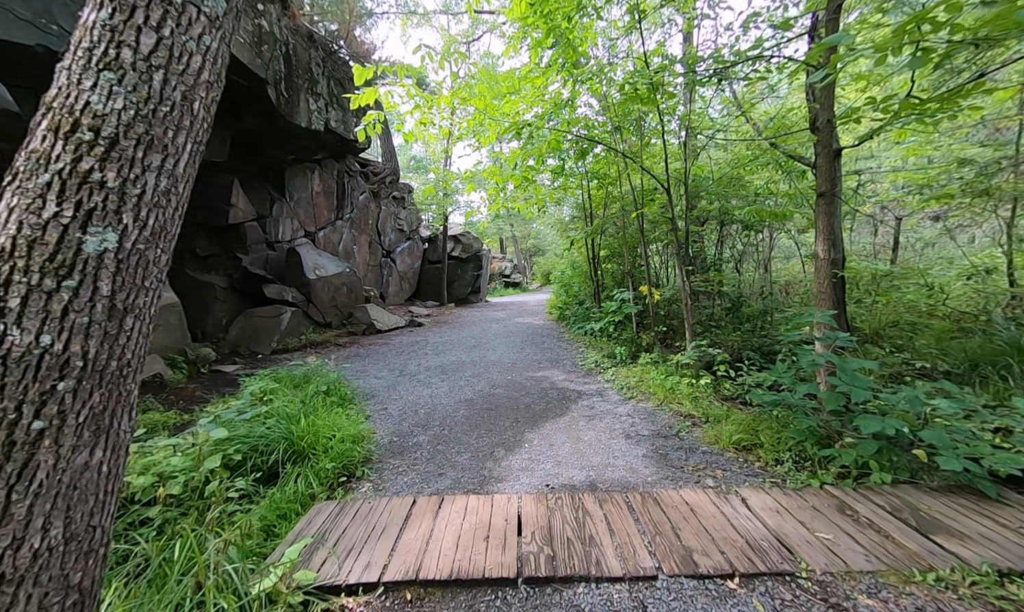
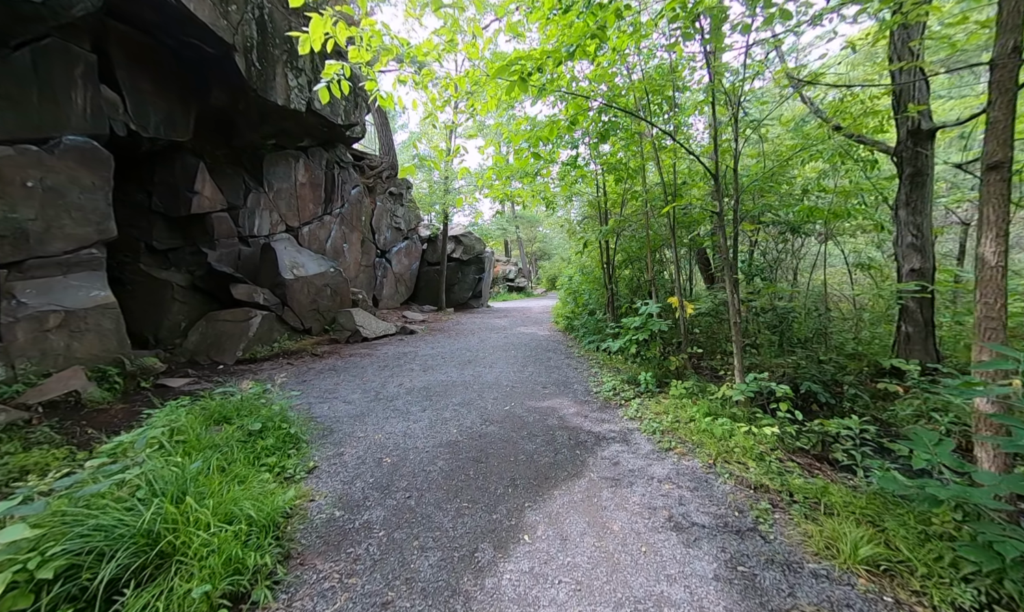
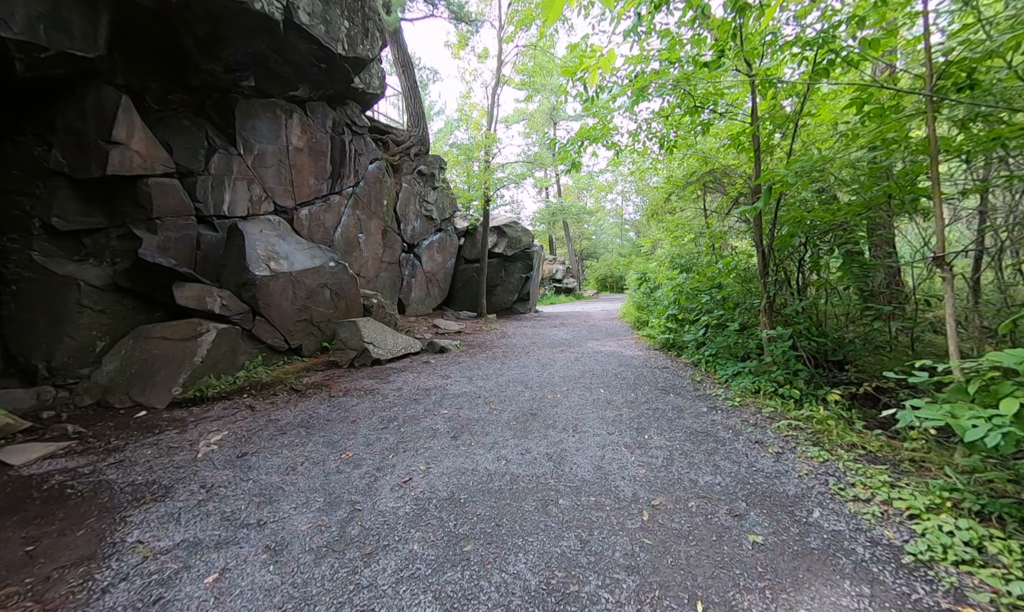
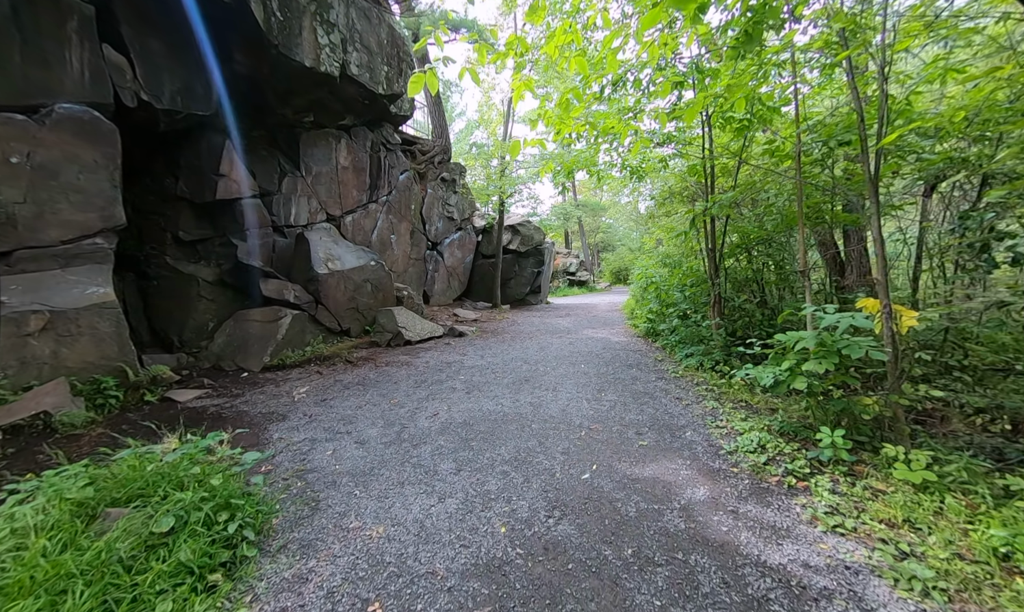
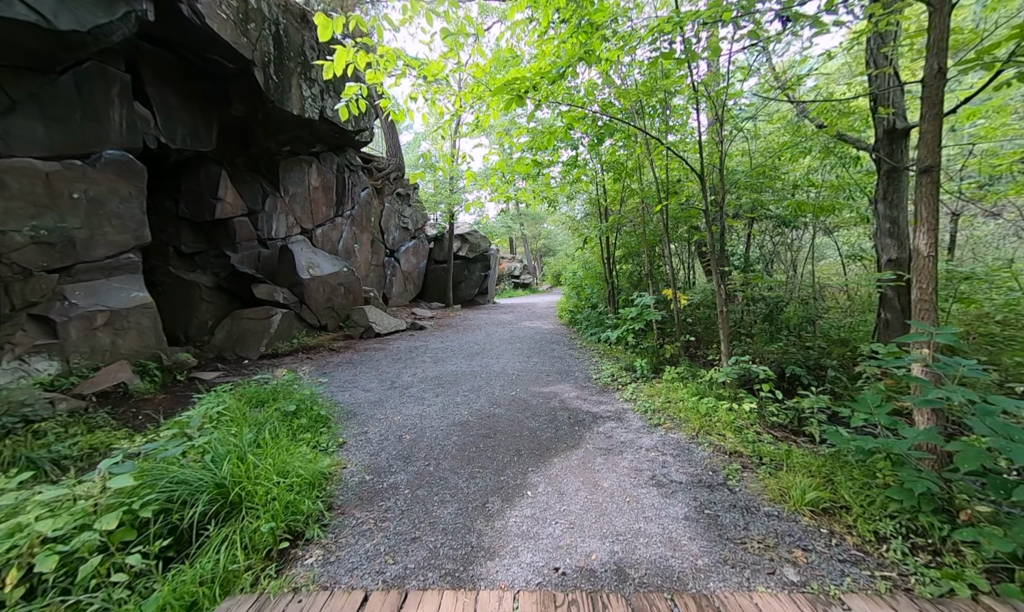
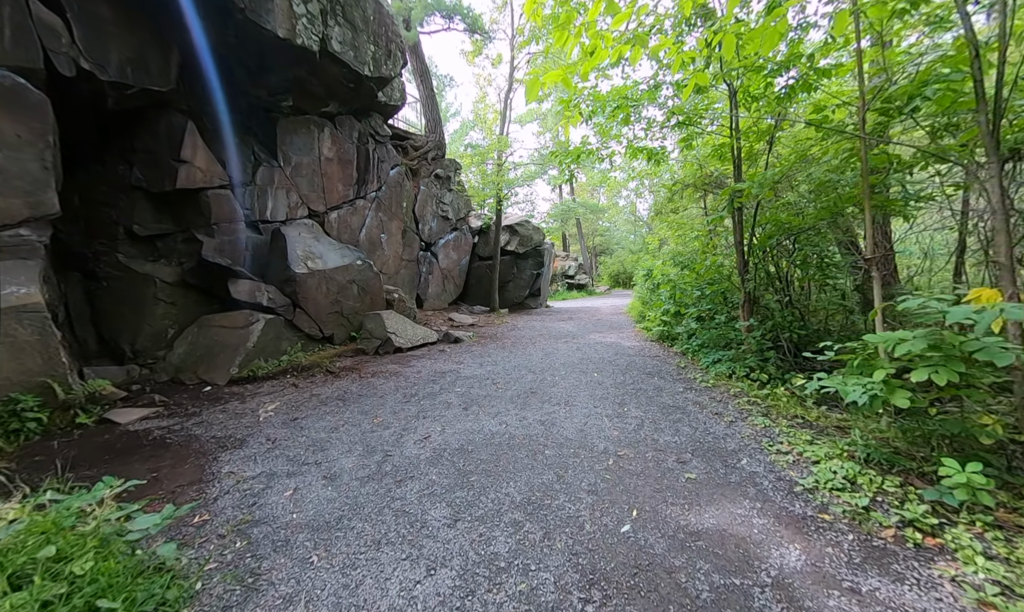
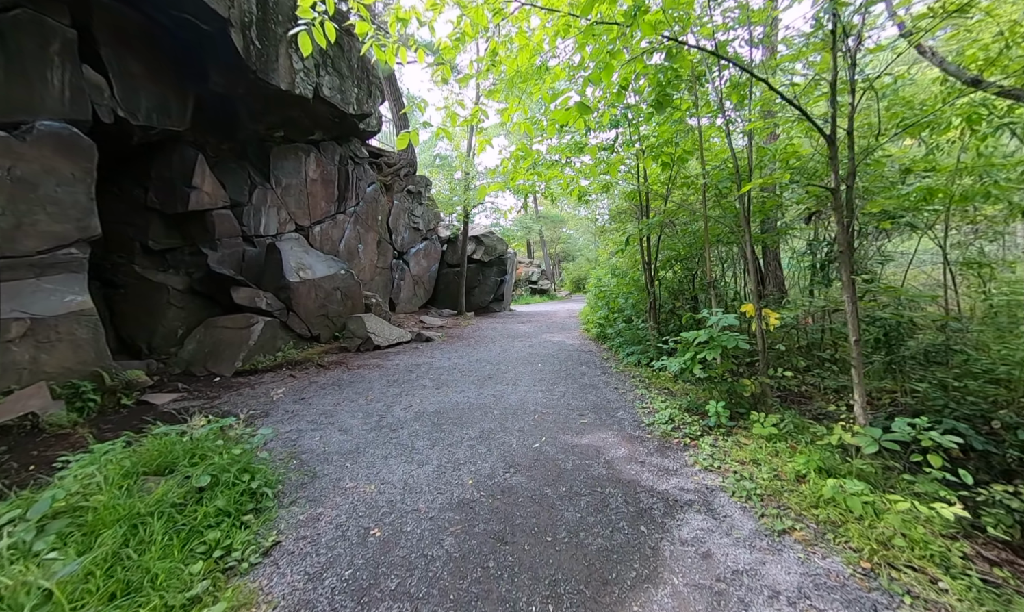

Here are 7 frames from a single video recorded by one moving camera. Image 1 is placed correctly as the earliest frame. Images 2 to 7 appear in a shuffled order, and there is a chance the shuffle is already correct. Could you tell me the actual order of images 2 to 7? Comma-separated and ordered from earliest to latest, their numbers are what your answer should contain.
5, 2, 7, 4, 6, 3
